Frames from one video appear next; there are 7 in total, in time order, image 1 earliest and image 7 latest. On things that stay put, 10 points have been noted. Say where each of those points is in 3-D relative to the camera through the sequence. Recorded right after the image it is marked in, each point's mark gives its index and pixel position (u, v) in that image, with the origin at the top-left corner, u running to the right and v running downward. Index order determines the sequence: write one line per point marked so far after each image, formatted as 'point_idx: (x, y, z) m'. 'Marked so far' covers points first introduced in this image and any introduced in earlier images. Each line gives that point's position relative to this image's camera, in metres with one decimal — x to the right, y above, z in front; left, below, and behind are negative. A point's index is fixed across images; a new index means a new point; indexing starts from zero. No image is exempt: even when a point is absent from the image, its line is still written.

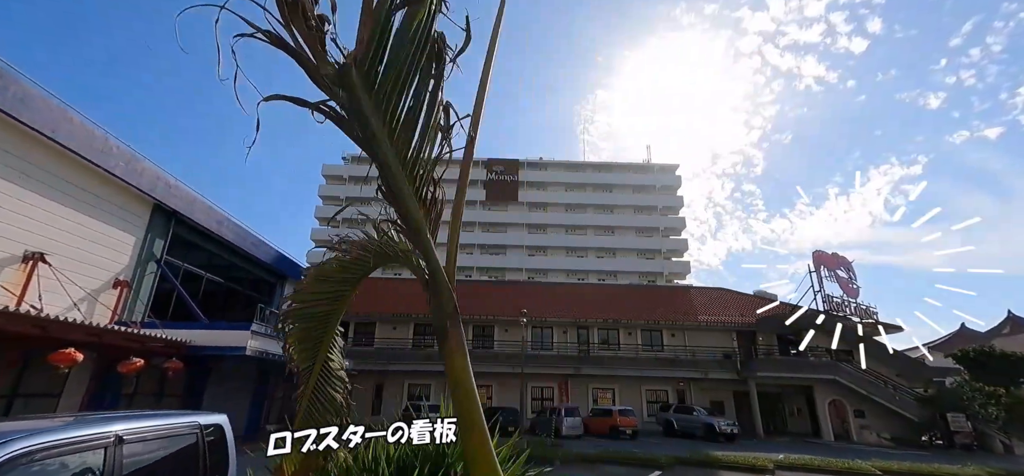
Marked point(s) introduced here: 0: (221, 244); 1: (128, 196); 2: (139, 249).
0: (-8.4, -0.1, +13.2) m
1: (-8.4, +0.9, +9.9) m
2: (-8.4, -0.2, +10.3) m
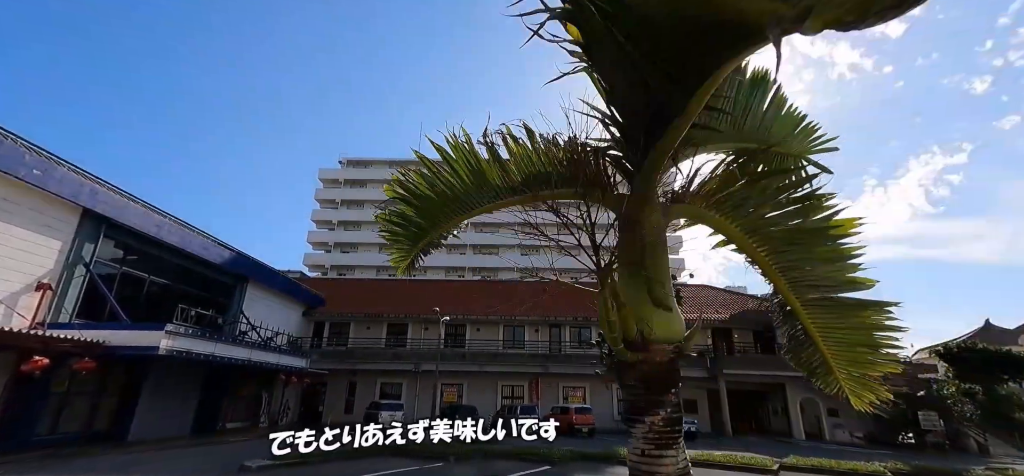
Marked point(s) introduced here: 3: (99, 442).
0: (-10.5, -0.3, +13.7) m
1: (-10.7, +0.8, +10.5) m
2: (-10.6, -0.4, +10.8) m
3: (-10.7, -5.3, +11.7) m
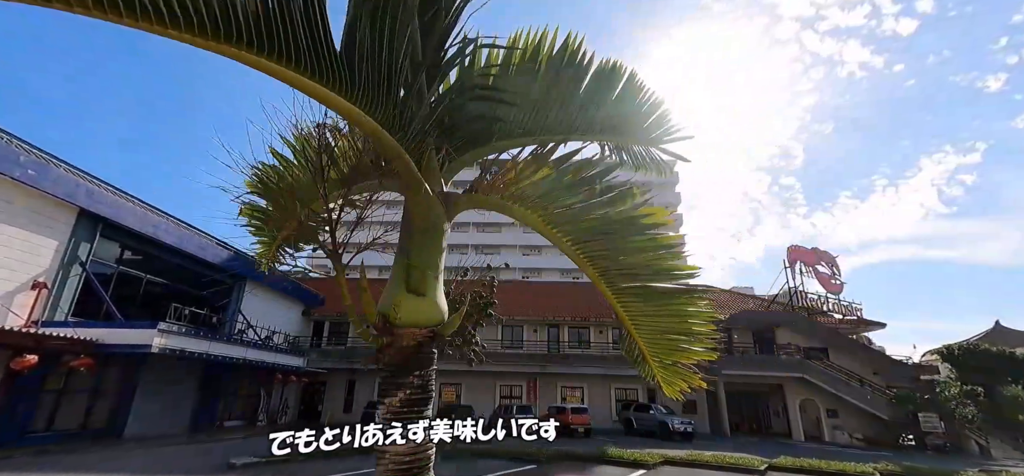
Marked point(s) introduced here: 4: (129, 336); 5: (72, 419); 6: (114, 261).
0: (-10.7, -0.3, +13.8) m
1: (-10.9, +0.8, +10.6) m
2: (-10.9, -0.4, +11.0) m
3: (-10.9, -5.2, +11.9) m
4: (-9.0, -2.3, +10.7) m
5: (-11.2, -4.6, +11.5) m
6: (-11.2, -0.7, +12.8) m
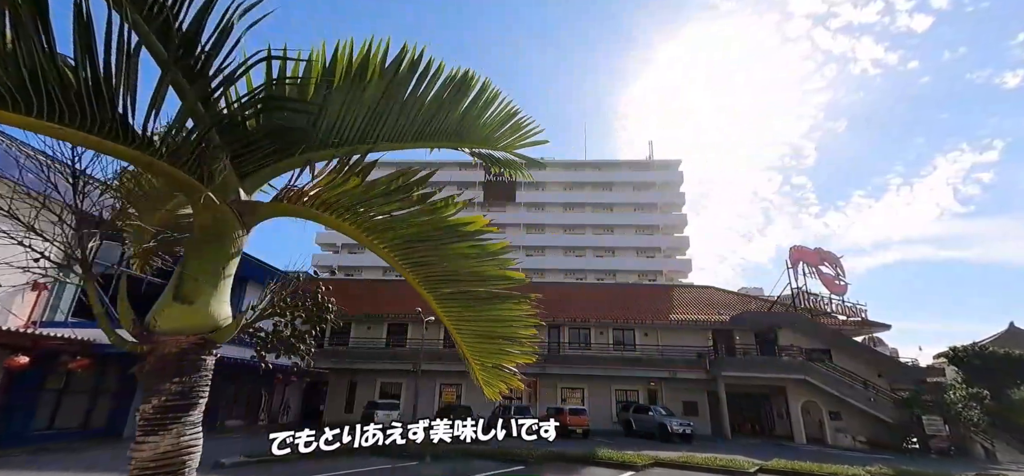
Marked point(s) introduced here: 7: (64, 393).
0: (-10.9, -0.3, +14.0) m
1: (-11.1, +0.8, +10.8) m
2: (-11.1, -0.4, +11.2) m
3: (-11.1, -5.3, +12.1) m
4: (-9.2, -2.3, +10.9) m
5: (-11.3, -4.6, +11.8) m
6: (-11.4, -0.7, +13.0) m
7: (-11.4, -4.0, +11.6) m
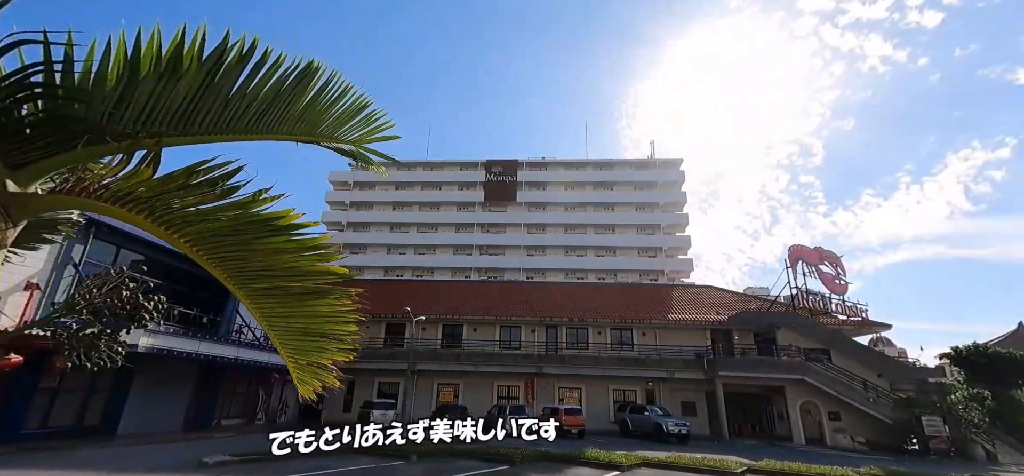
0: (-11.1, -0.3, +14.1) m
1: (-11.4, +0.8, +10.9) m
2: (-11.4, -0.4, +11.3) m
3: (-11.4, -5.3, +12.2) m
4: (-9.5, -2.4, +10.9) m
5: (-11.6, -4.7, +11.9) m
6: (-11.6, -0.7, +13.1) m
7: (-11.6, -4.0, +11.7) m
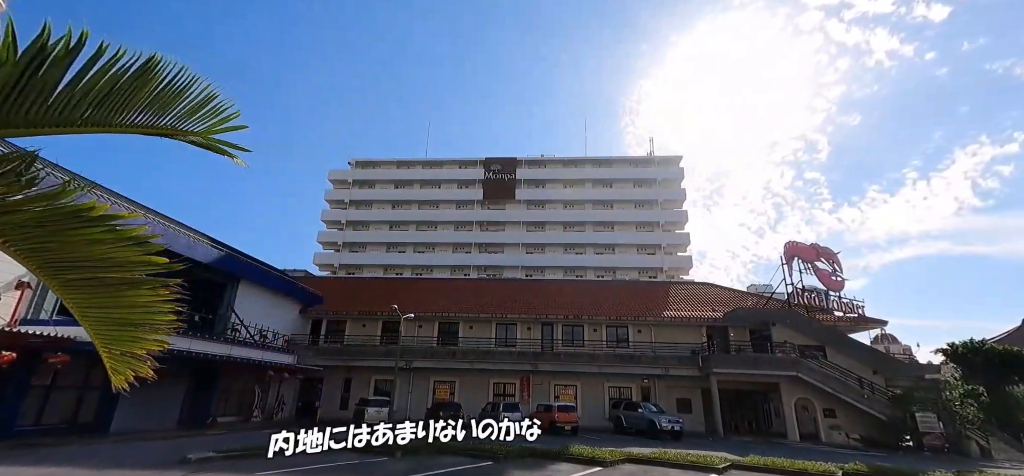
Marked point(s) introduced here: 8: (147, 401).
0: (-11.4, -0.3, +14.2) m
1: (-11.7, +0.8, +11.0) m
2: (-11.7, -0.4, +11.4) m
3: (-11.7, -5.3, +12.3) m
4: (-9.8, -2.3, +11.0) m
5: (-11.9, -4.6, +12.0) m
6: (-11.9, -0.7, +13.2) m
7: (-11.9, -3.9, +11.8) m
8: (-11.3, -5.0, +14.1) m
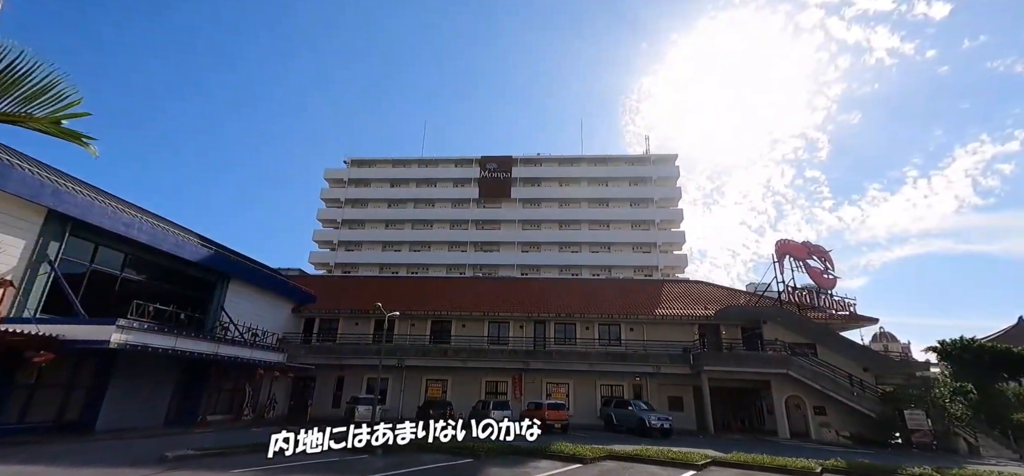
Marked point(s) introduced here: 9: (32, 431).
0: (-11.9, -0.2, +14.2) m
1: (-12.1, +0.8, +11.0) m
2: (-12.1, -0.3, +11.4) m
3: (-12.1, -5.2, +12.3) m
4: (-10.2, -2.3, +11.0) m
5: (-12.3, -4.6, +12.0) m
6: (-12.3, -0.6, +13.2) m
7: (-12.4, -3.9, +11.8) m
8: (-11.7, -5.0, +14.1) m
9: (-12.2, -4.9, +11.5) m
